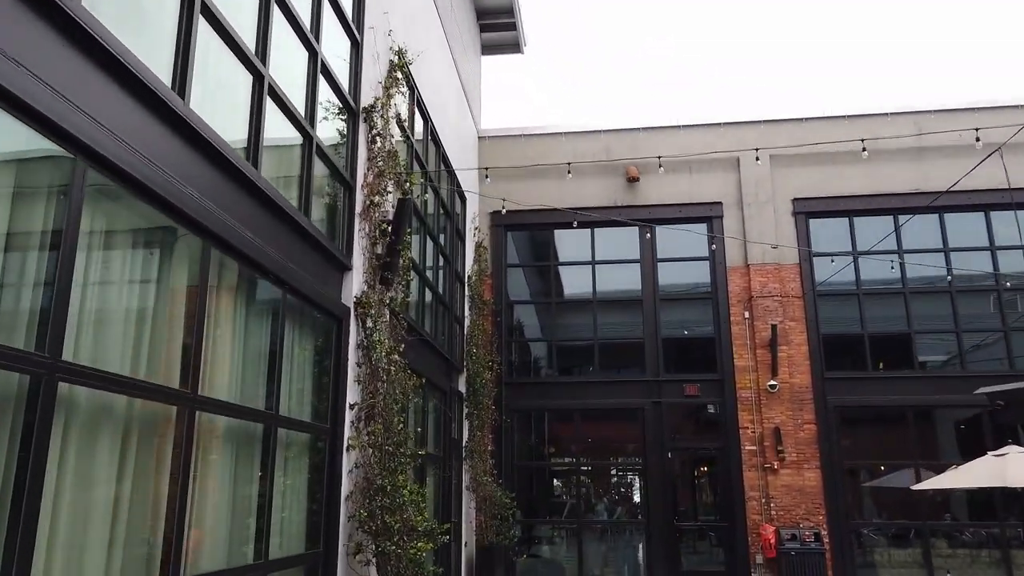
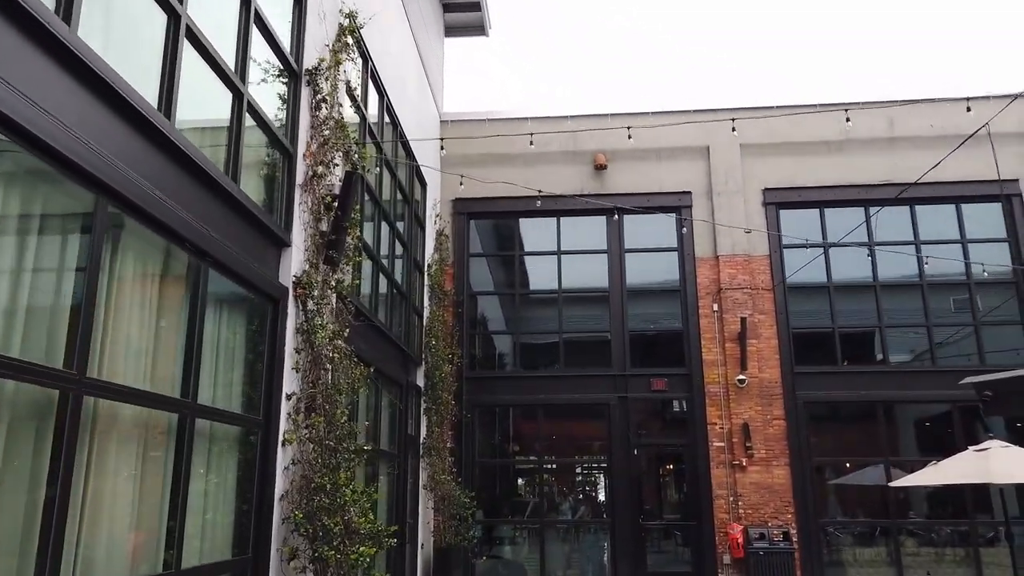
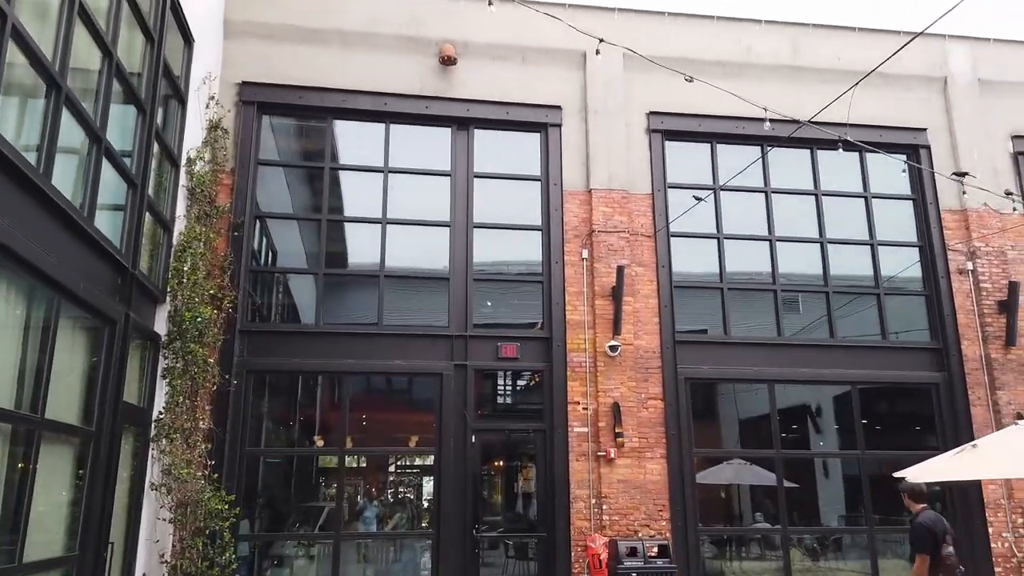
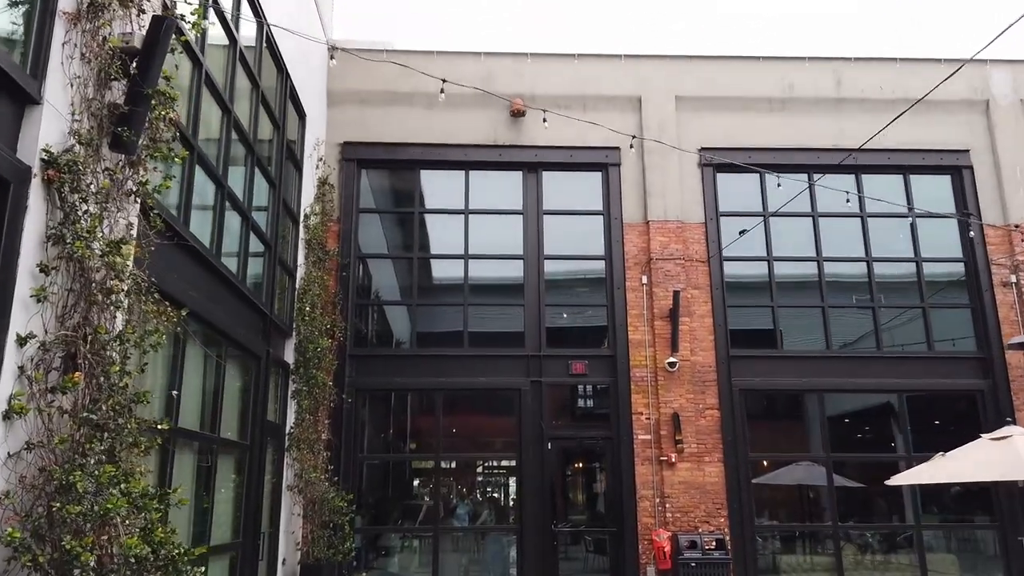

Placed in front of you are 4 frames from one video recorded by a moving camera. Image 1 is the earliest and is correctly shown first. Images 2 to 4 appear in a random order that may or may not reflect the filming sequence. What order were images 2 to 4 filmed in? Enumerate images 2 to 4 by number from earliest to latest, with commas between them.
2, 4, 3
